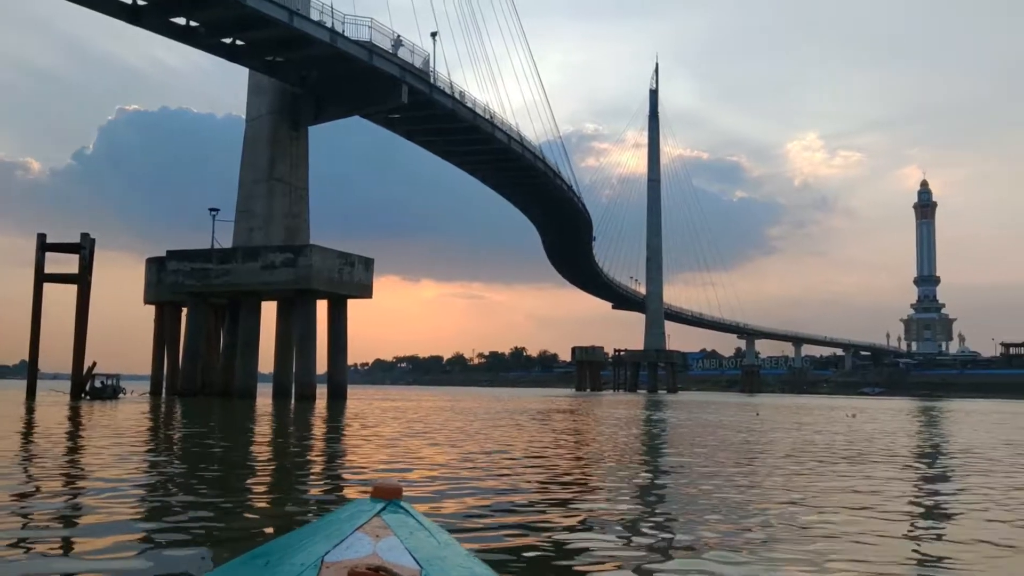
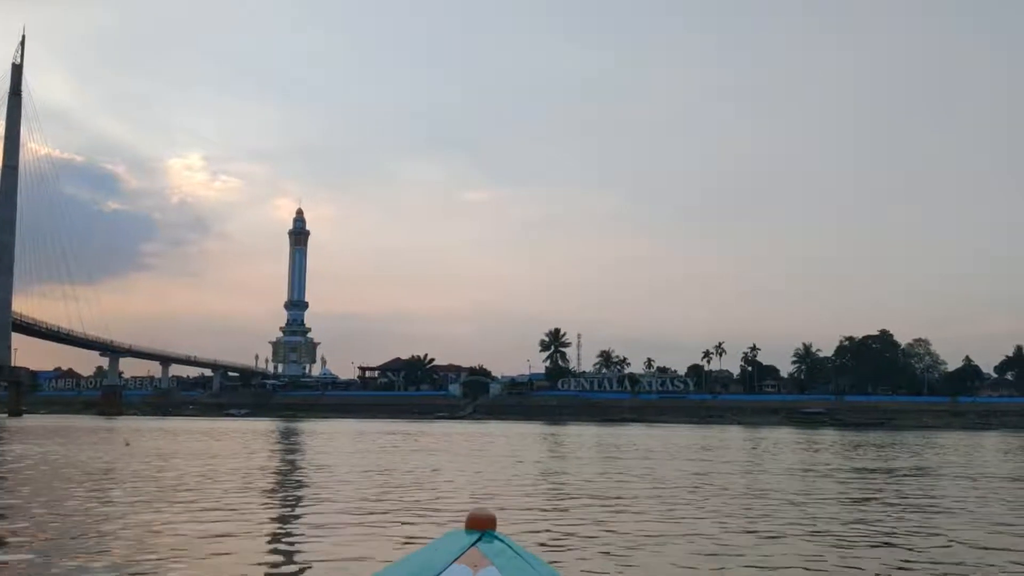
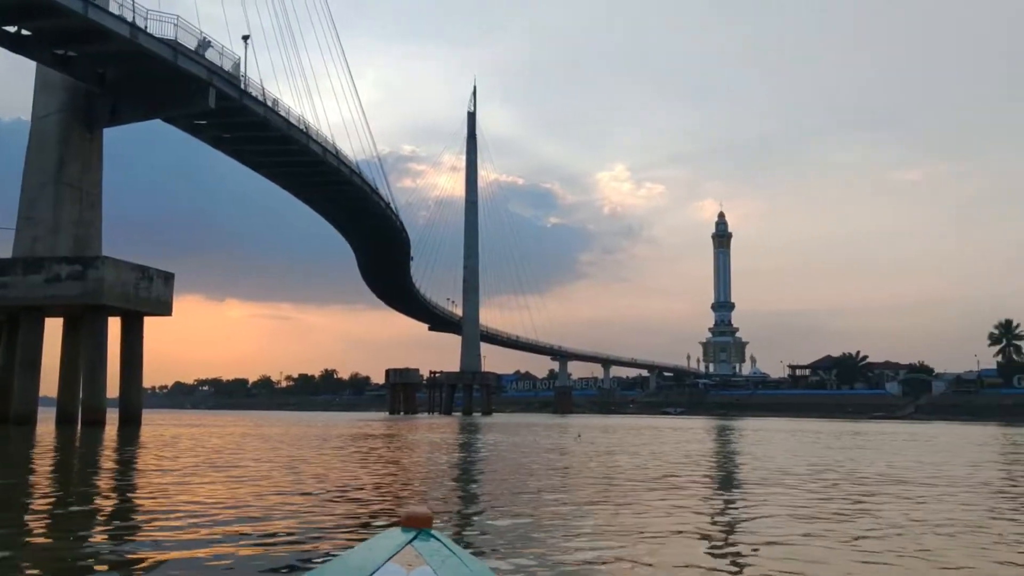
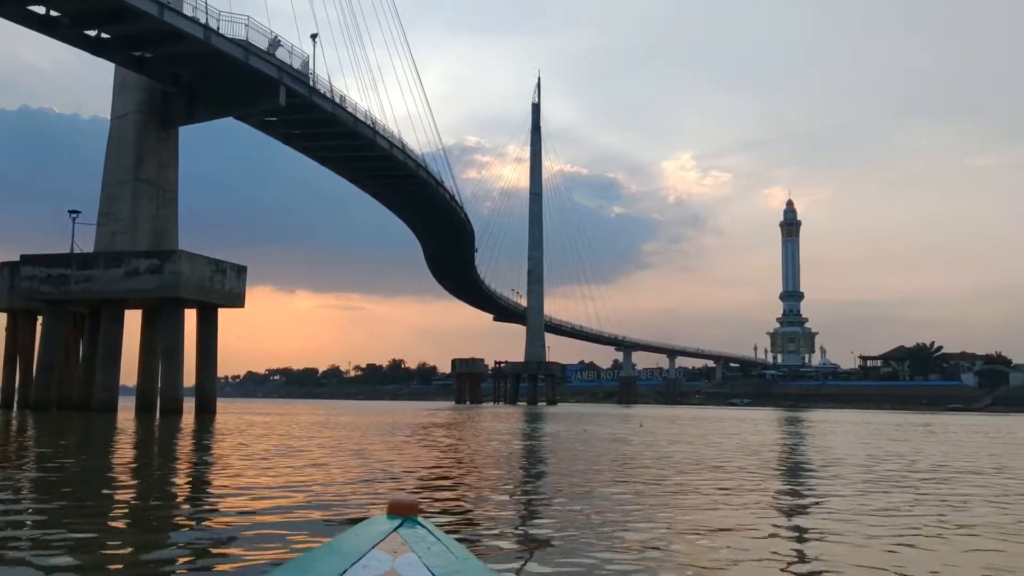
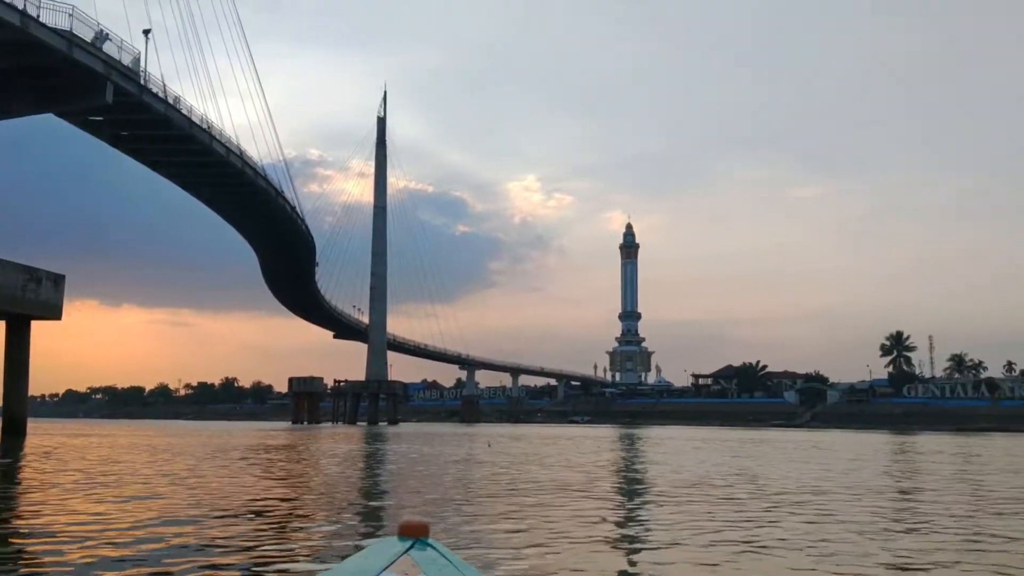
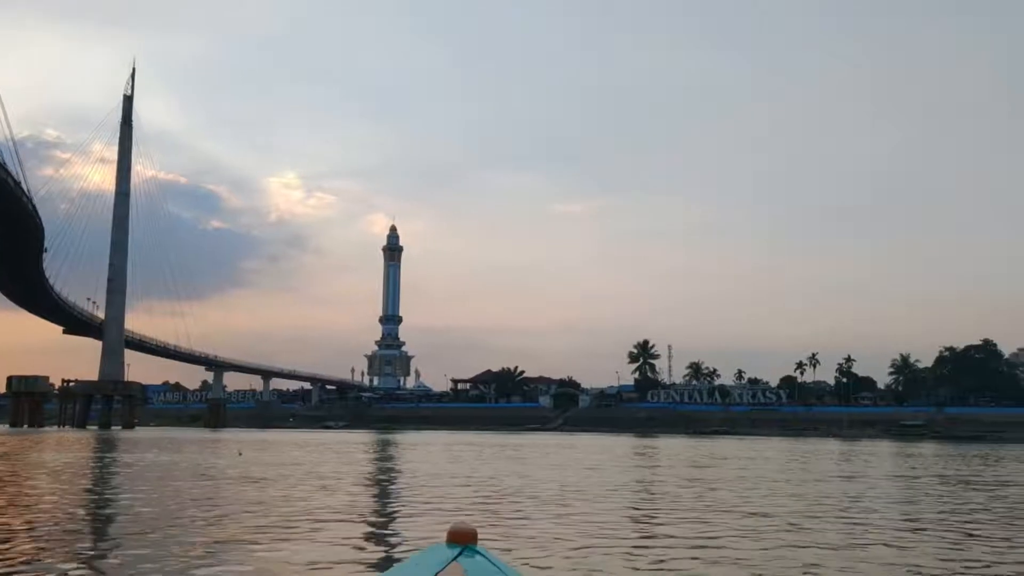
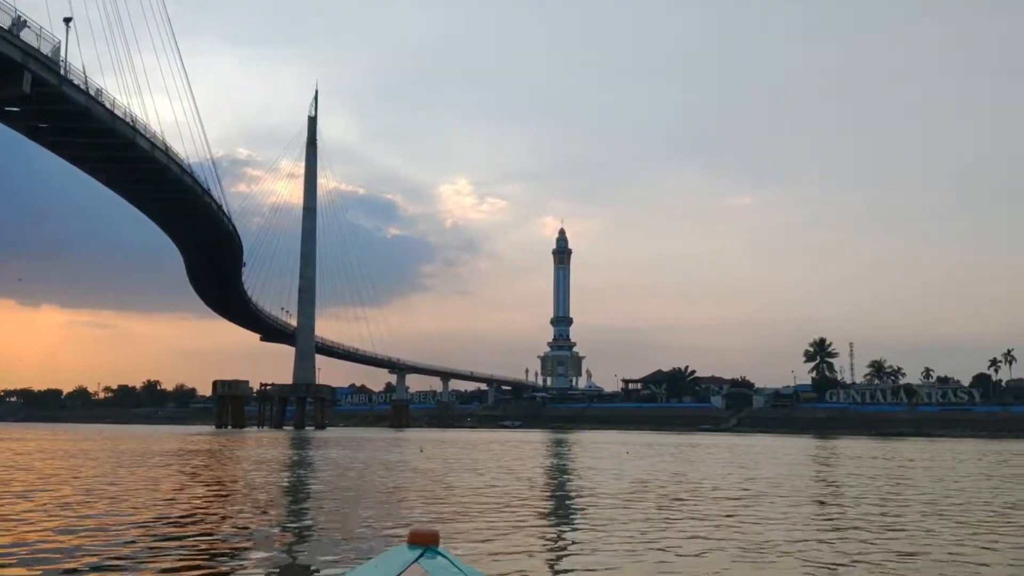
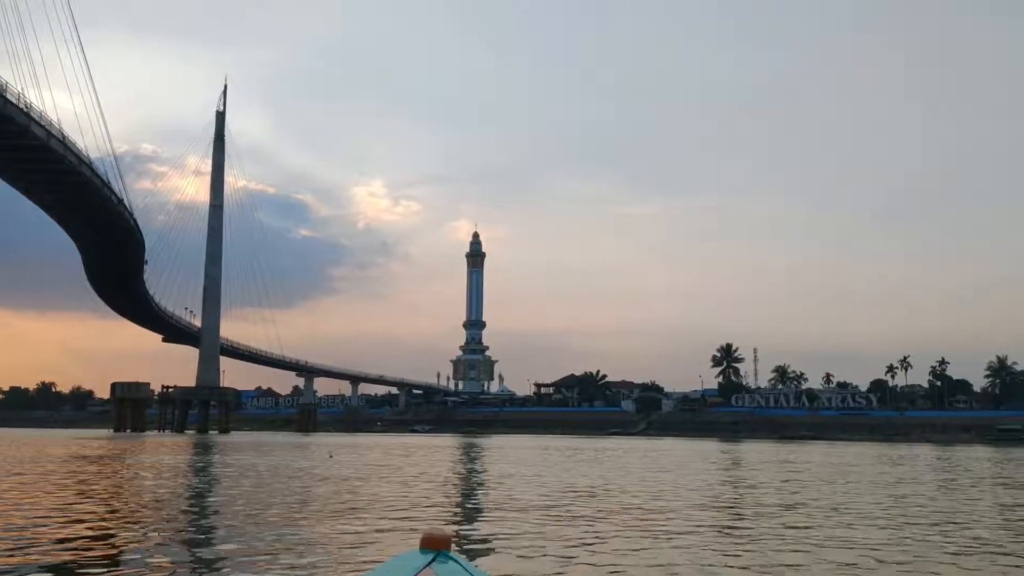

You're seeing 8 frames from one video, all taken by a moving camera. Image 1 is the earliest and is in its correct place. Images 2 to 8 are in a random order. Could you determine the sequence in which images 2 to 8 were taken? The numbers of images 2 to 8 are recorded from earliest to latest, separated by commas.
4, 3, 5, 7, 8, 6, 2
